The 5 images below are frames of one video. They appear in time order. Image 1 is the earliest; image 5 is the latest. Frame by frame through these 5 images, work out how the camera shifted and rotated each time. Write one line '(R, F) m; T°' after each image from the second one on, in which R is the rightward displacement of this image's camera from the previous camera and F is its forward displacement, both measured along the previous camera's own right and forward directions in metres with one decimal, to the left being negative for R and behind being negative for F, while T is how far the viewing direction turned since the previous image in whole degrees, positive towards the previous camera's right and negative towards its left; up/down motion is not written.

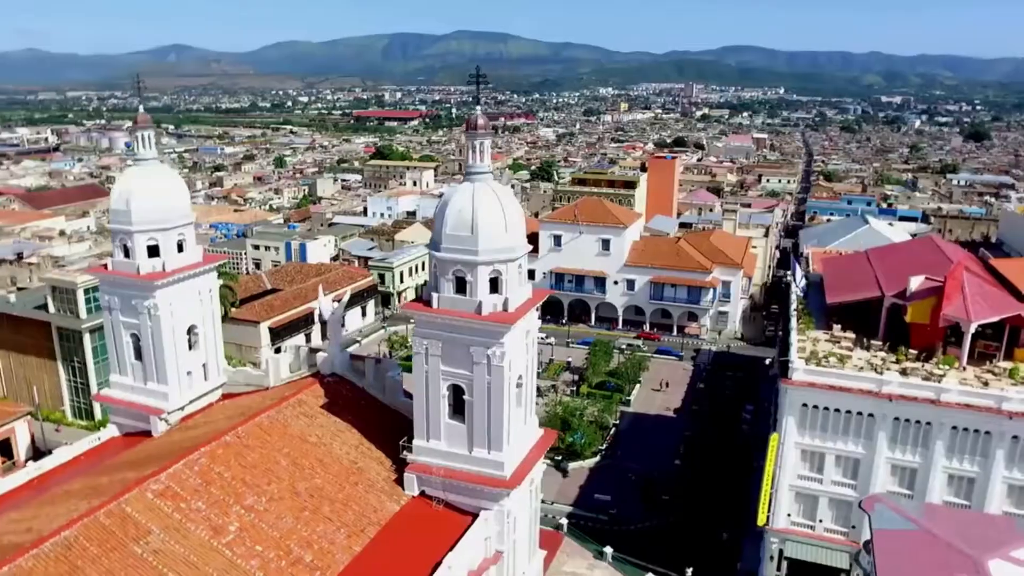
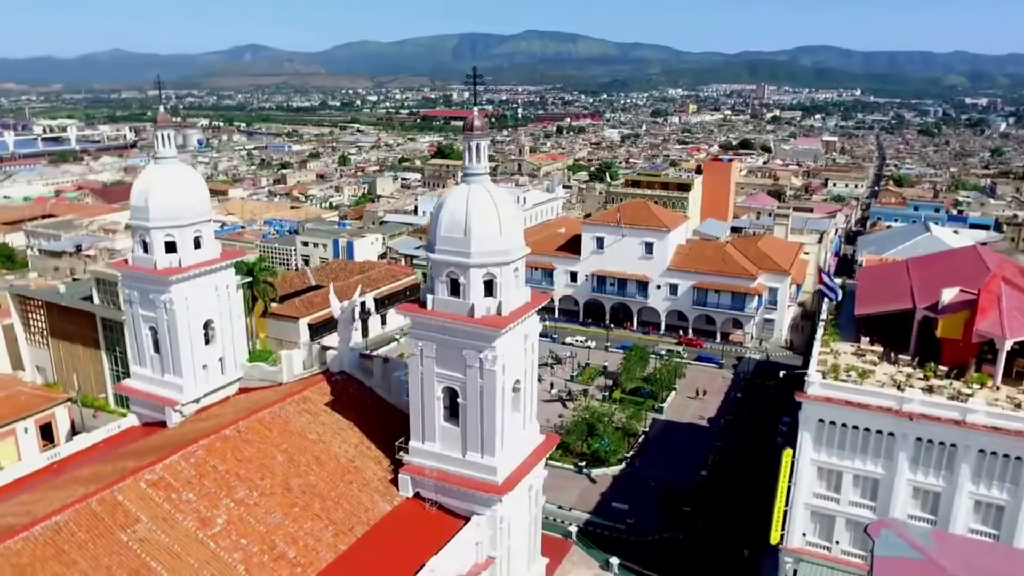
(+1.6, +0.3) m; -5°
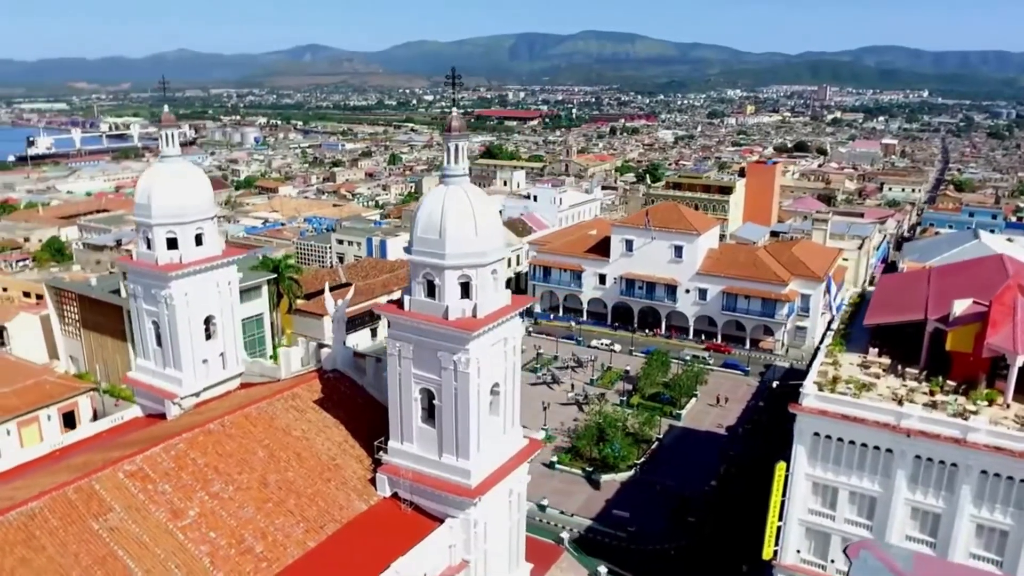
(+1.8, +0.2) m; -4°
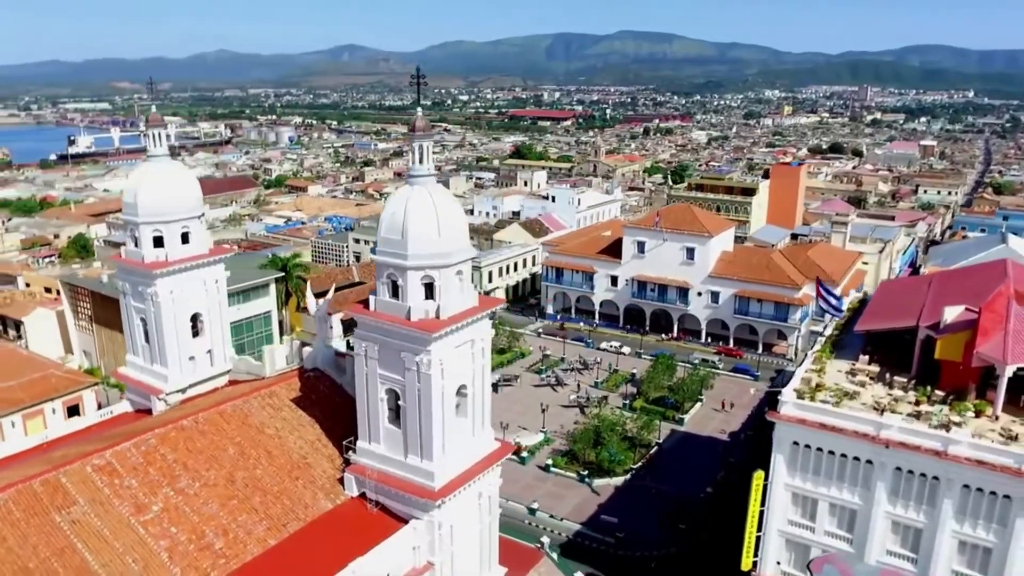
(+1.6, +0.2) m; -3°
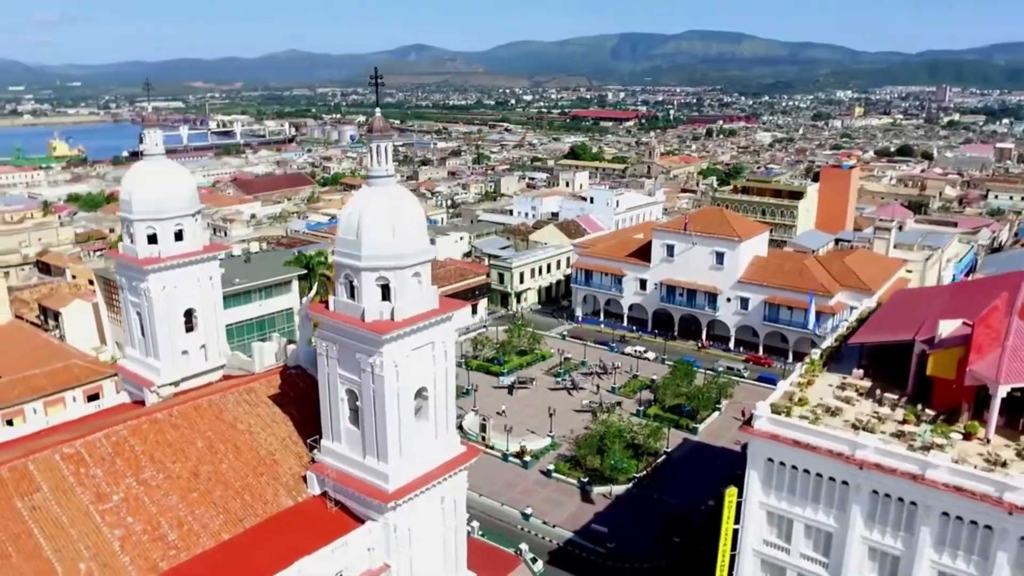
(+2.5, +0.3) m; -5°
